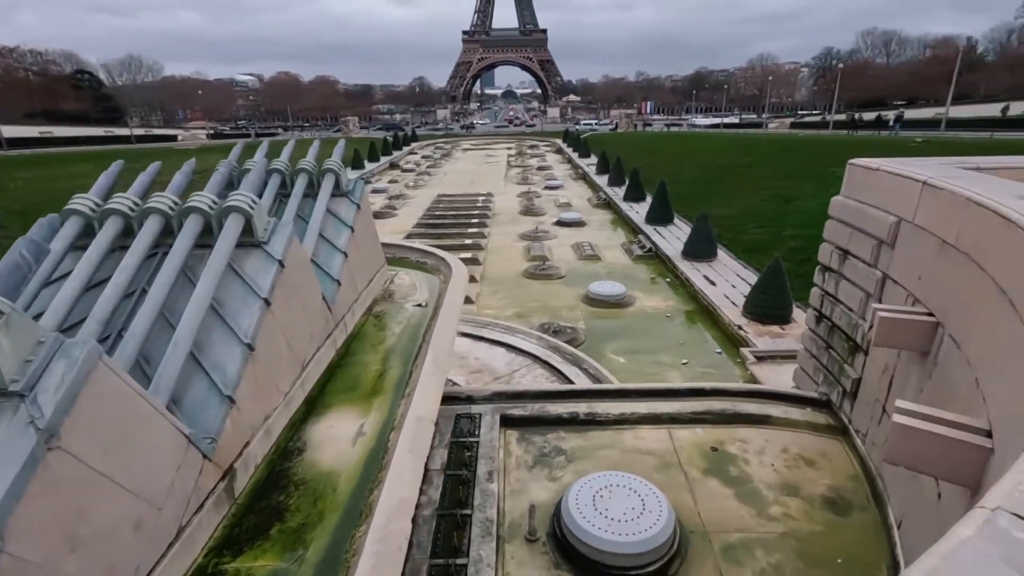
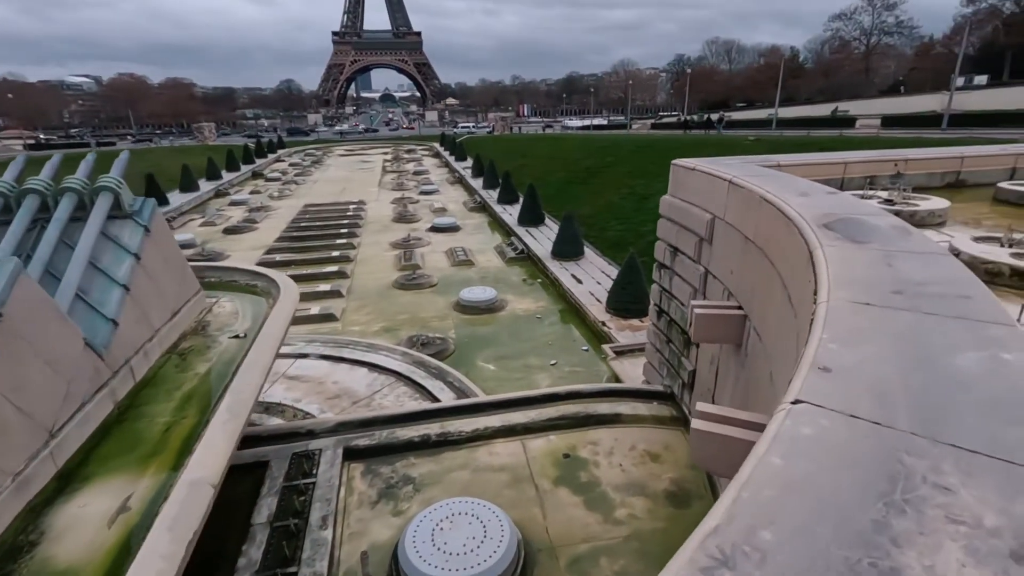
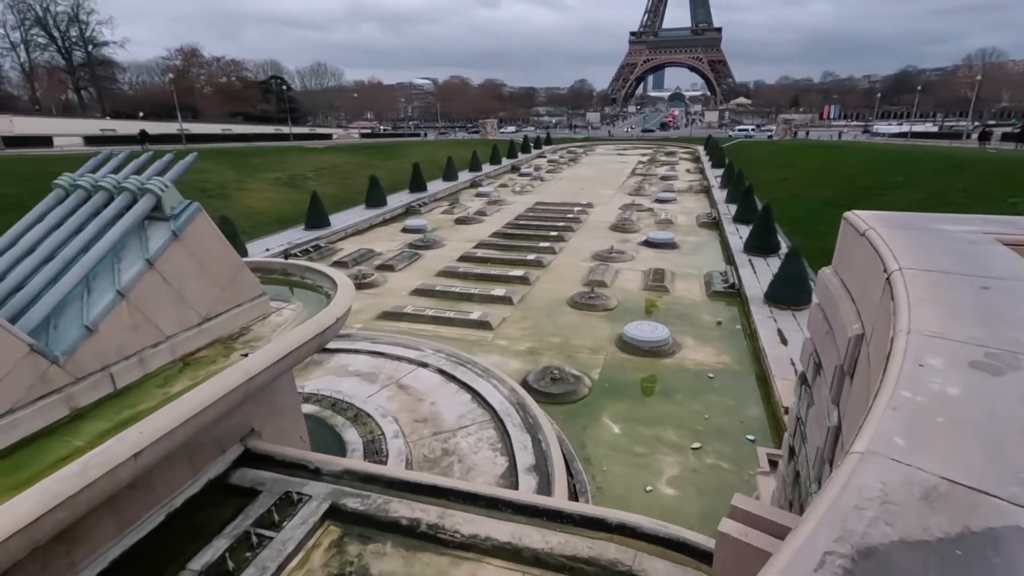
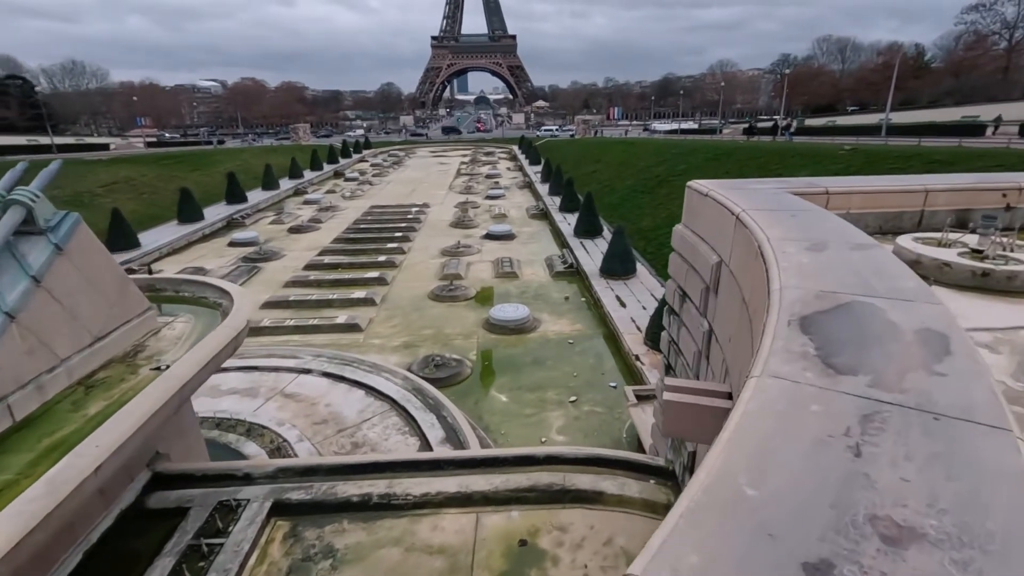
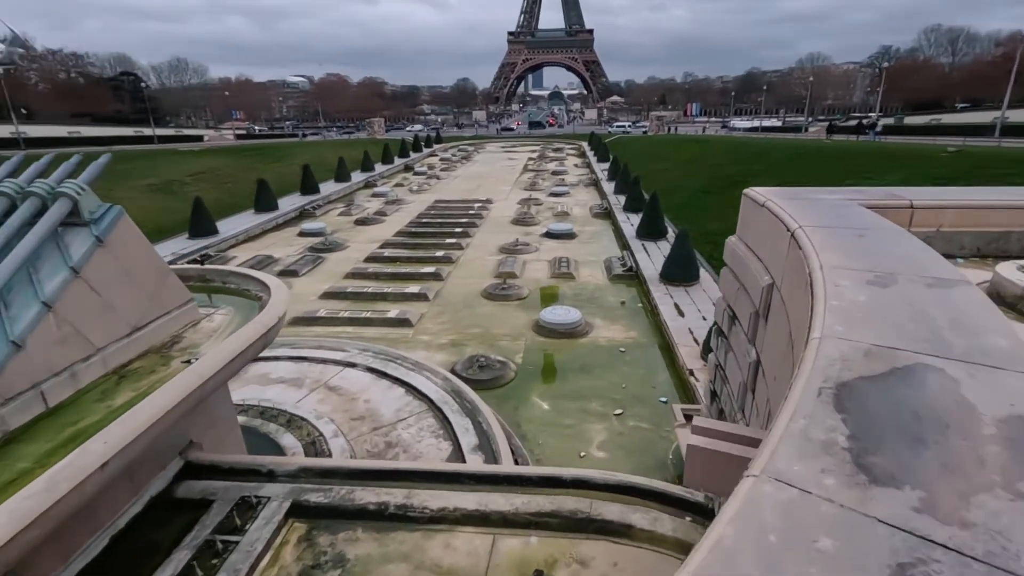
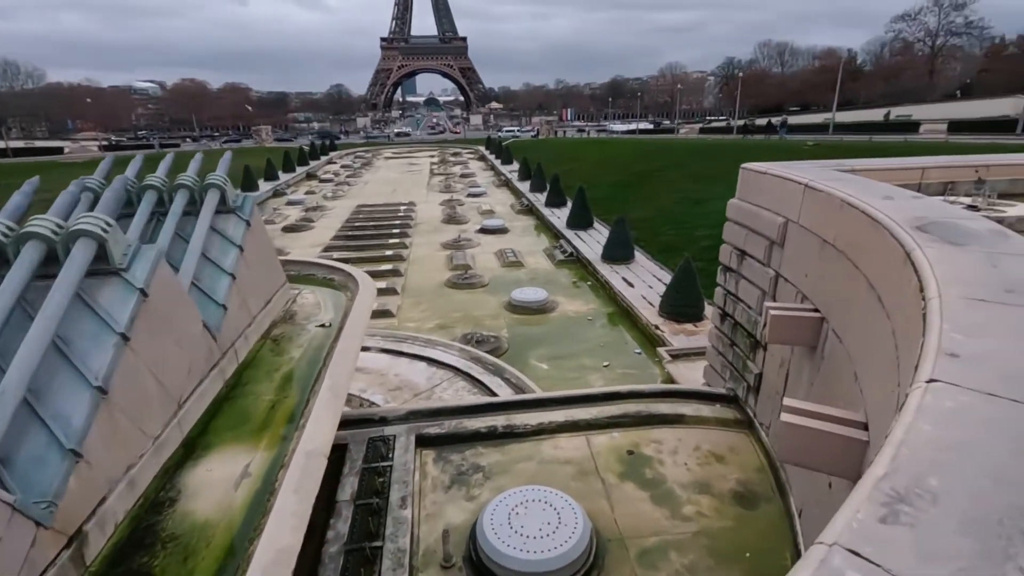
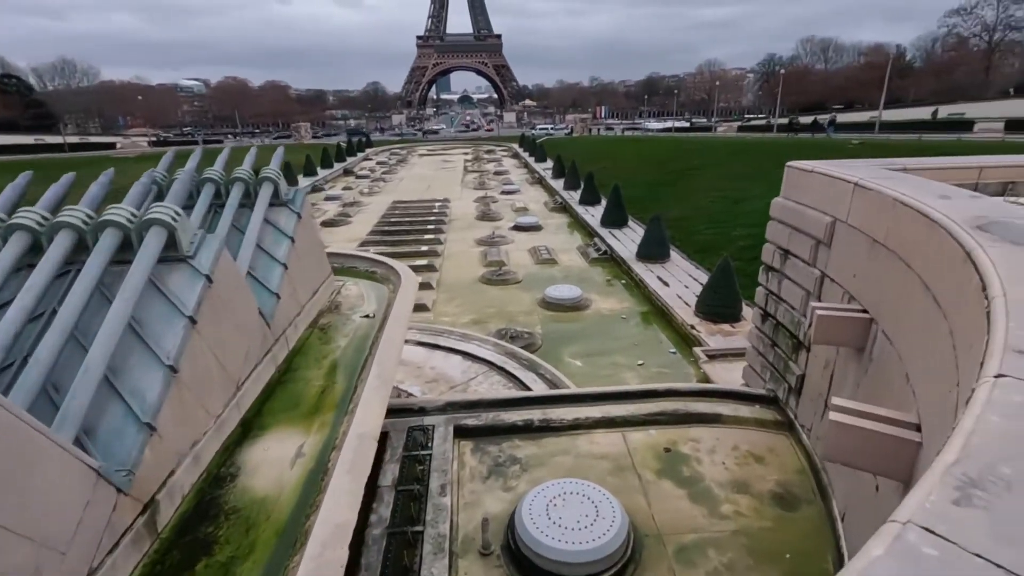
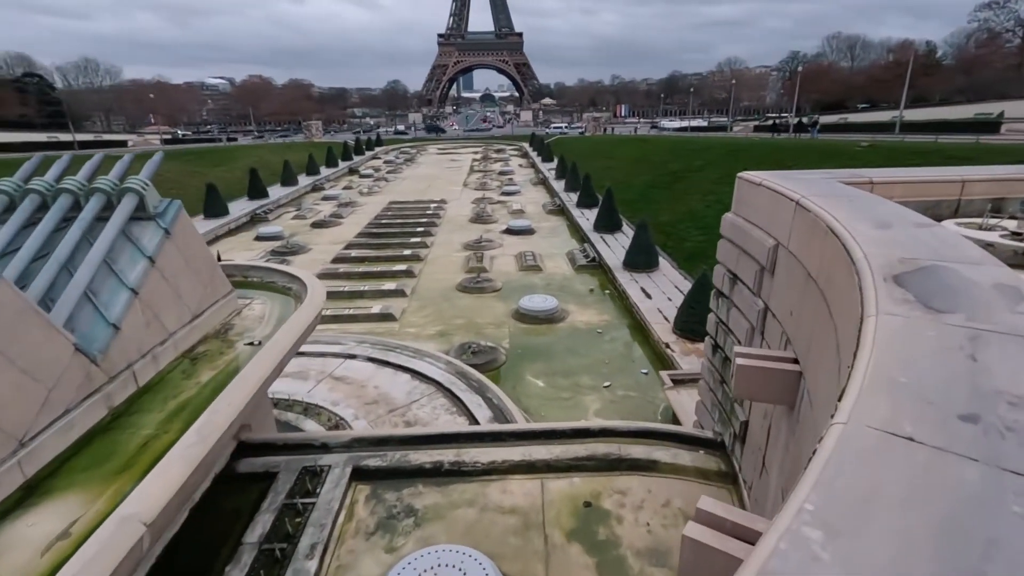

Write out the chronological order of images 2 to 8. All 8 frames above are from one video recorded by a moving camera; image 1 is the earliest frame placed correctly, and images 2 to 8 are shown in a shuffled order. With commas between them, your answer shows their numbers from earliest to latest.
7, 6, 2, 8, 4, 5, 3
